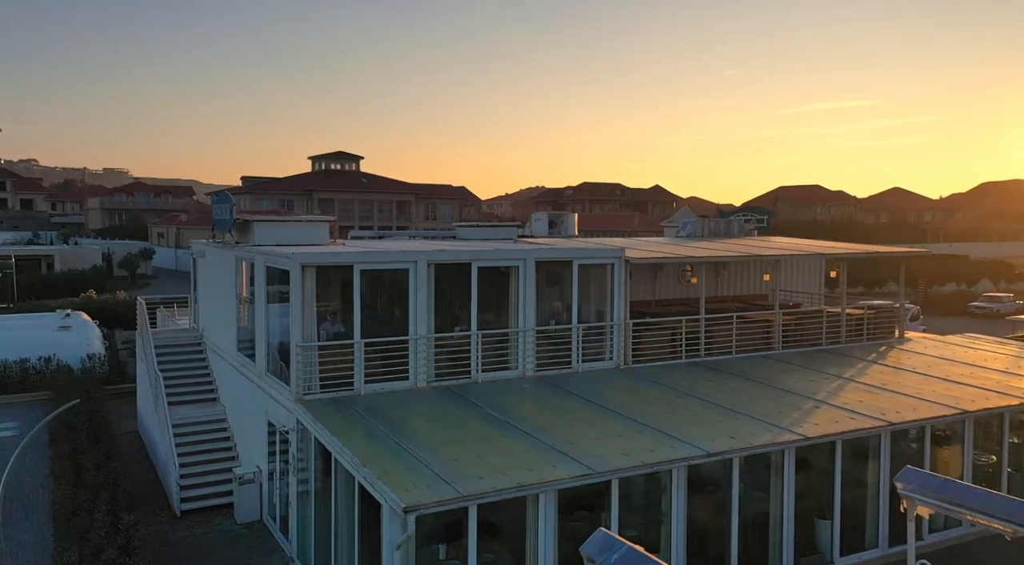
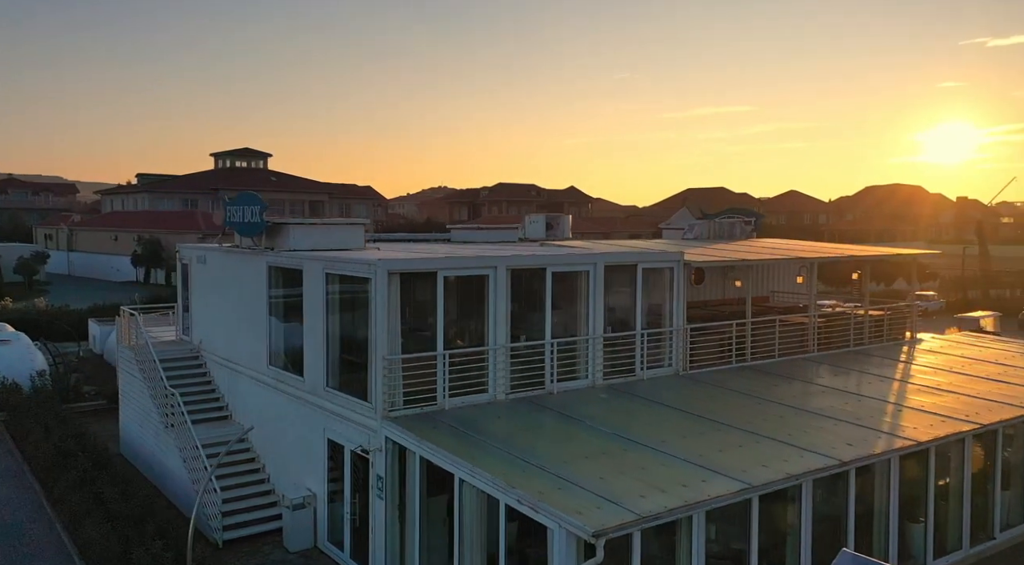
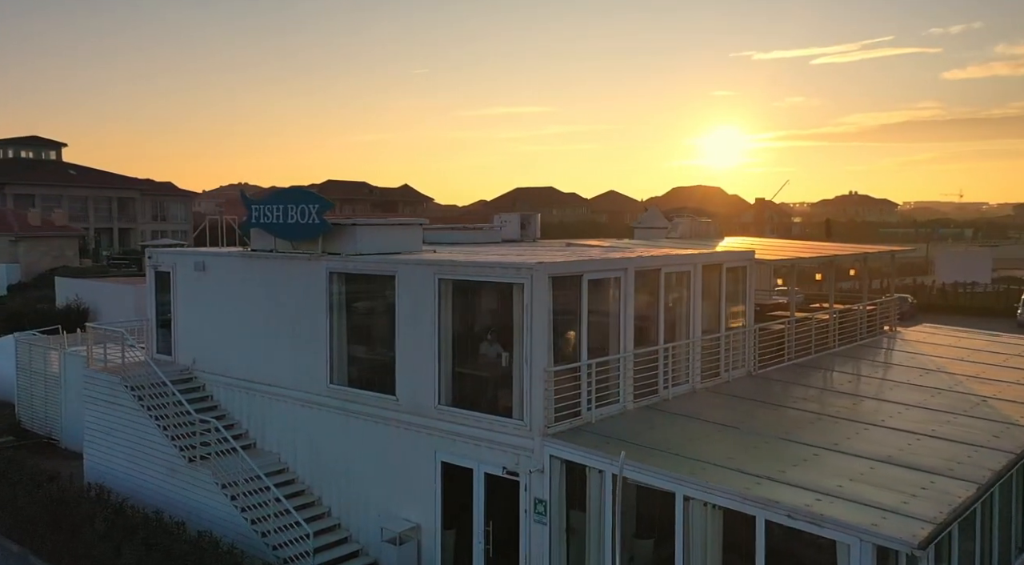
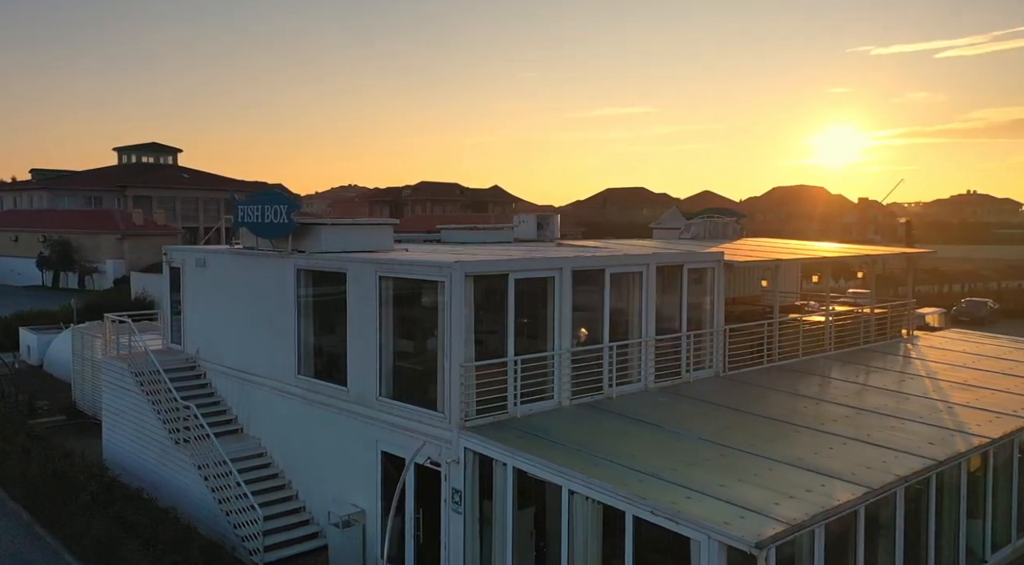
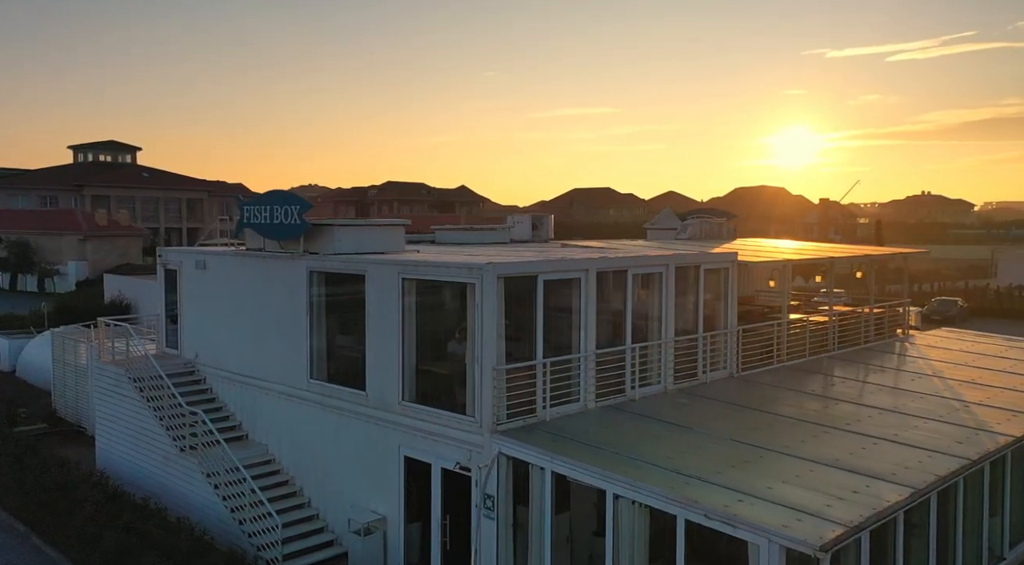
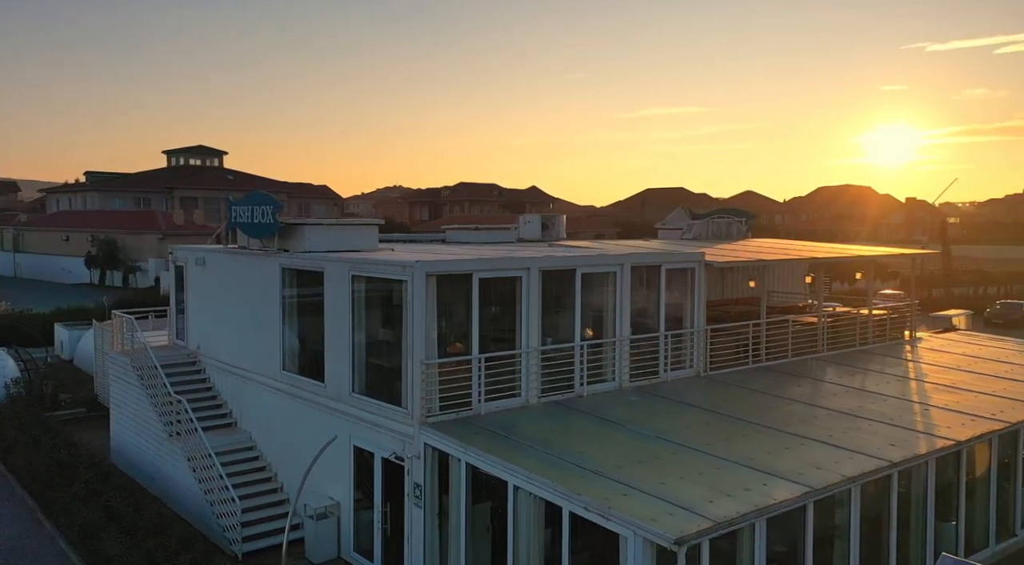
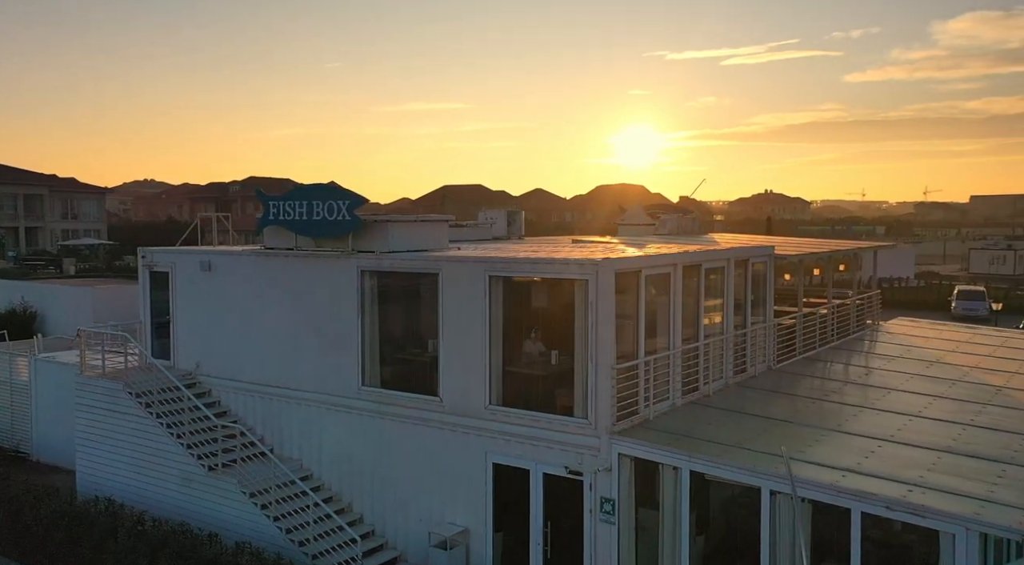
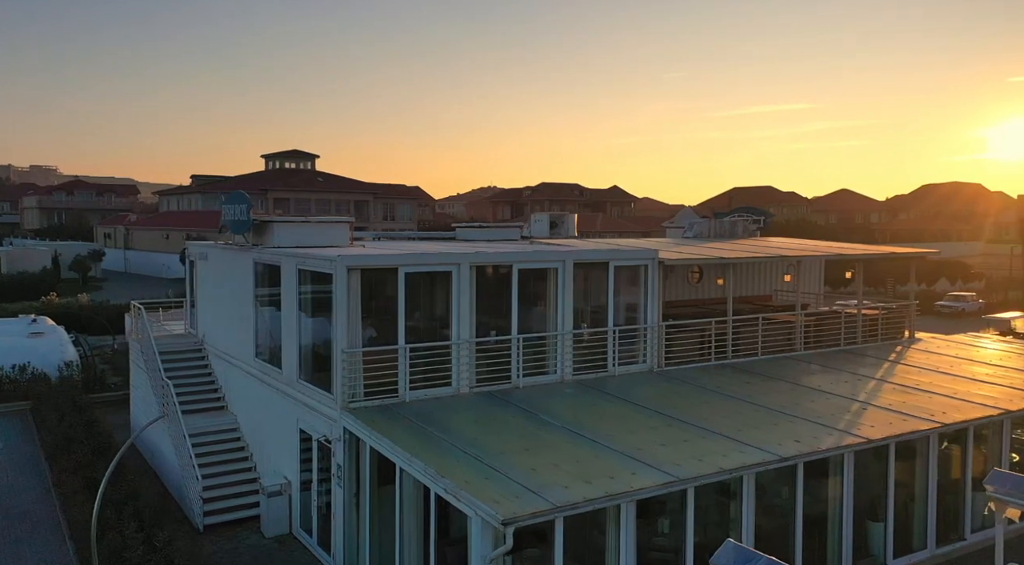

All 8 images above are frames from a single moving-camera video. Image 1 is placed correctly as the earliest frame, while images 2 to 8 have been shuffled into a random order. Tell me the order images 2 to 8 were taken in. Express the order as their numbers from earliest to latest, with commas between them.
8, 2, 6, 4, 5, 3, 7
